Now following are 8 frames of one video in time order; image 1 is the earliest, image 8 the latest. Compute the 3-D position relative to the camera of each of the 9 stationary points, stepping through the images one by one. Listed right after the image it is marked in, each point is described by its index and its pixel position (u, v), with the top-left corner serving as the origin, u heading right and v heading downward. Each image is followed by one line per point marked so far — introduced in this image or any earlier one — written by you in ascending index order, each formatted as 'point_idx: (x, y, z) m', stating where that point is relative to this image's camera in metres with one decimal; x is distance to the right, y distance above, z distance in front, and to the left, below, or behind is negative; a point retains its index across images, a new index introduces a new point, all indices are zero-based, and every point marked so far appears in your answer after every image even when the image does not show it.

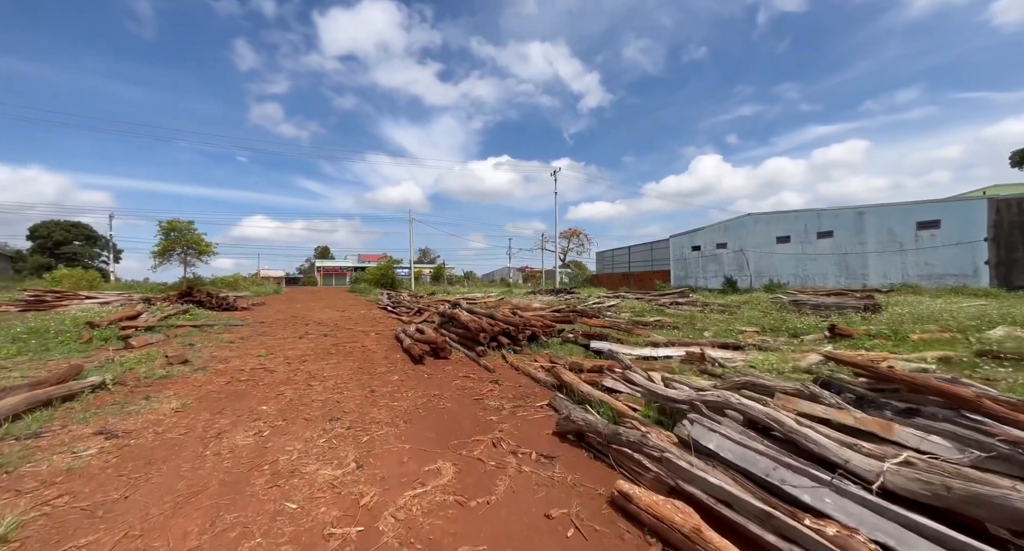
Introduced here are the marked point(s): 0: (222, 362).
0: (-4.4, -1.3, +6.0) m
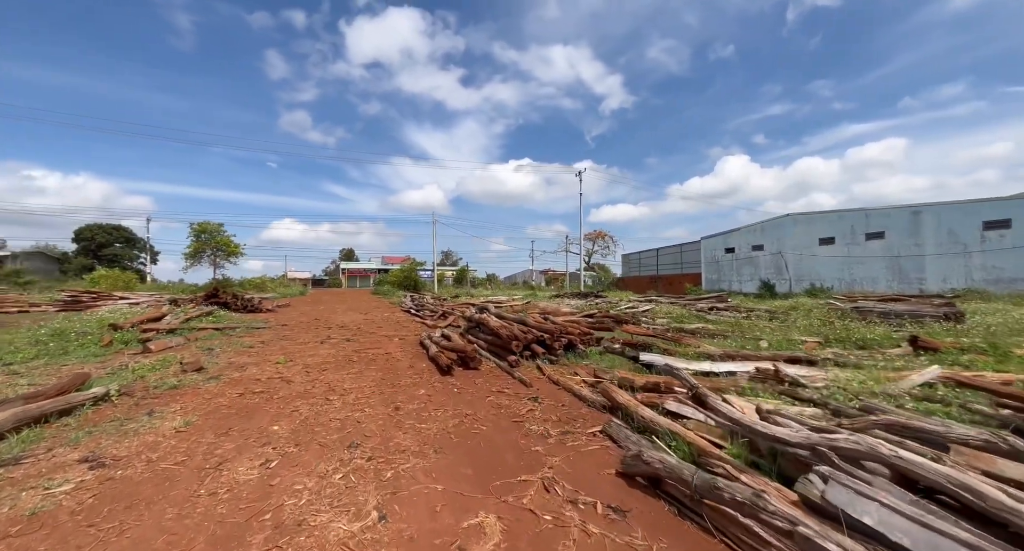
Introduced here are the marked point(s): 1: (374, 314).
0: (-3.9, -1.3, +5.6) m
1: (-5.3, -1.5, +15.5) m
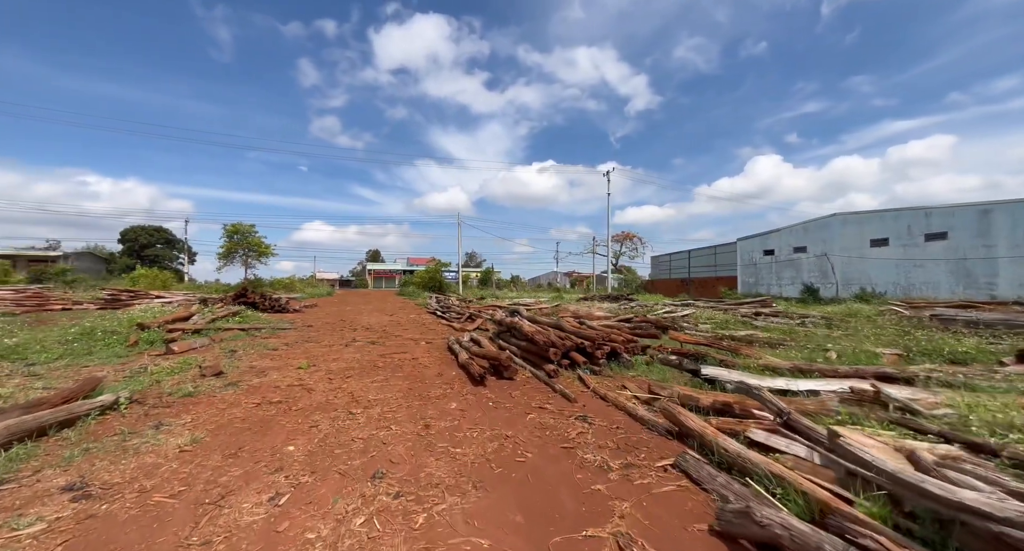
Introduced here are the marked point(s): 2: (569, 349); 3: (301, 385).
0: (-3.3, -1.3, +5.3) m
1: (-4.2, -1.5, +15.2) m
2: (+0.8, -1.1, +5.9) m
3: (-2.5, -1.3, +4.9) m
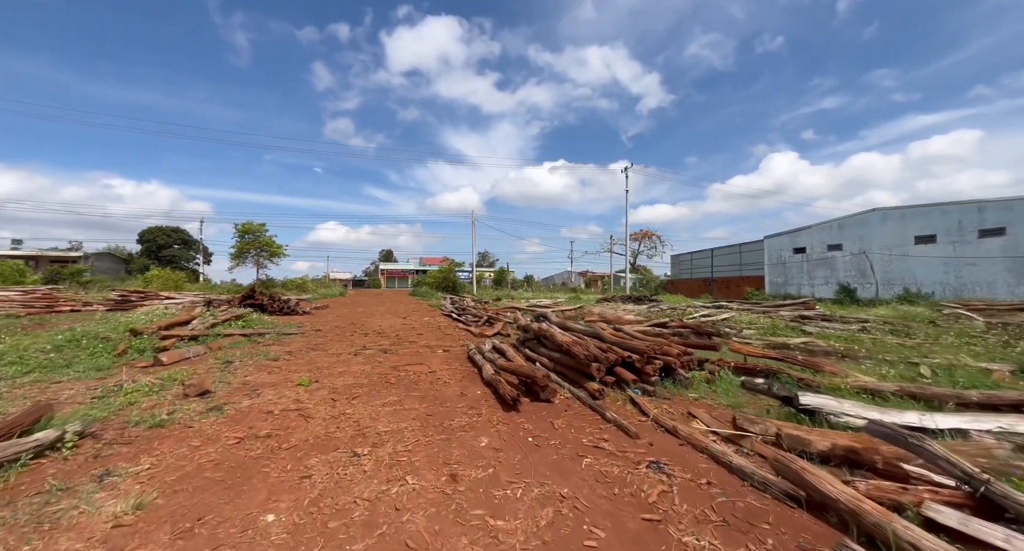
0: (-2.9, -1.3, +4.5) m
1: (-3.5, -1.5, +14.4) m
2: (+1.3, -1.1, +4.9) m
3: (-2.1, -1.3, +4.0) m
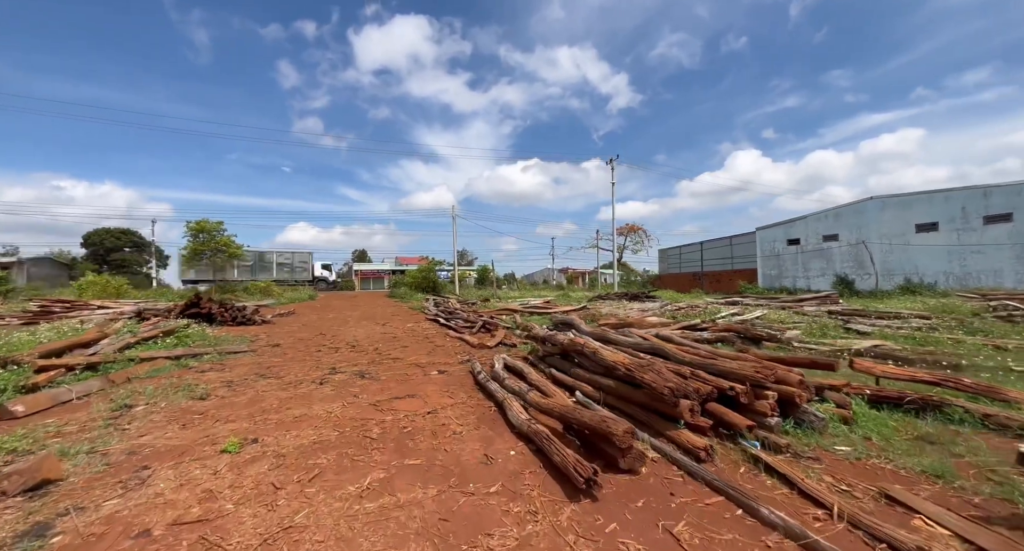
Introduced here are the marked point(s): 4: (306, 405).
0: (-2.5, -1.4, +2.6) m
1: (-3.7, -1.5, +12.5) m
2: (+1.6, -1.0, +3.3) m
3: (-1.7, -1.3, +2.2) m
4: (-2.2, -1.4, +4.4) m
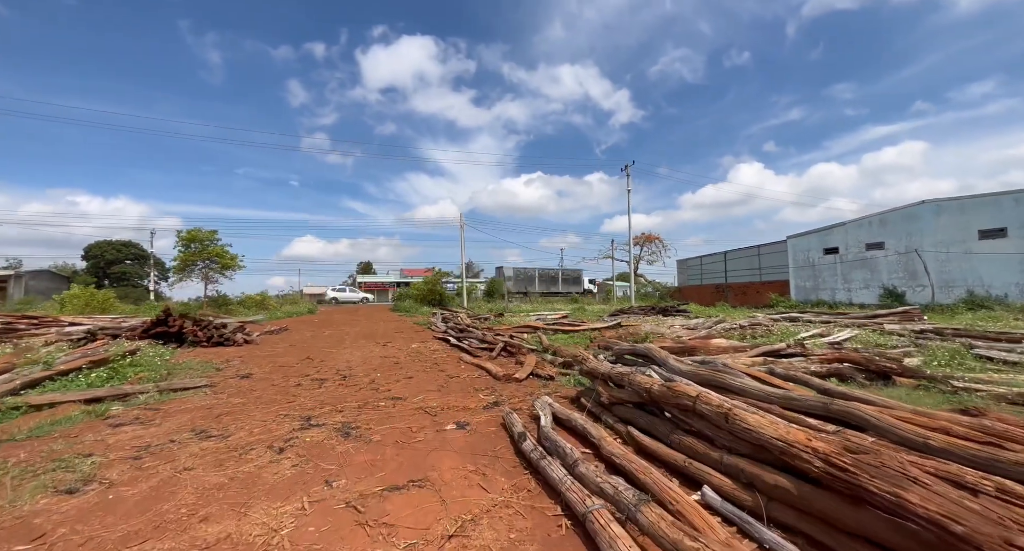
0: (-2.0, -1.4, +0.8) m
1: (-3.1, -1.8, +10.7) m
2: (+2.1, -1.1, +1.4) m
3: (-1.2, -1.4, +0.4) m
4: (-1.7, -1.5, +2.6) m
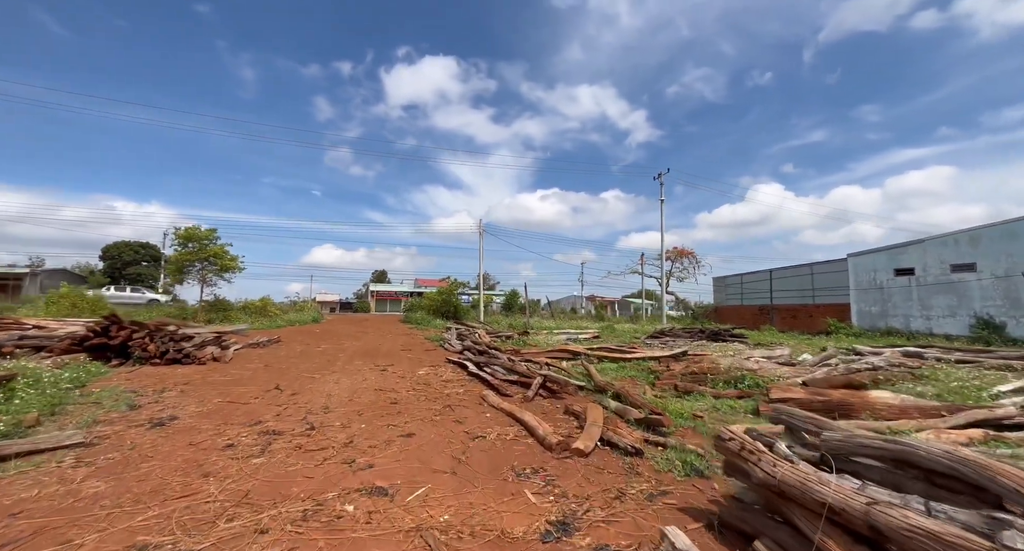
0: (-1.6, -1.2, -1.6) m
1: (-2.4, -2.0, +8.3) m
2: (+2.5, -1.0, -1.1) m
3: (-0.8, -1.2, -2.0) m
4: (-1.3, -1.4, +0.2) m
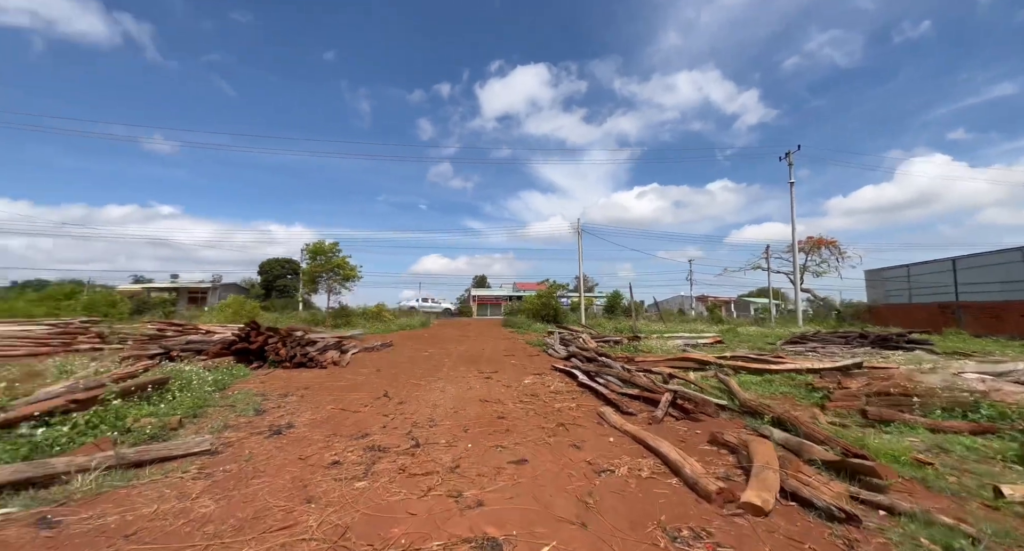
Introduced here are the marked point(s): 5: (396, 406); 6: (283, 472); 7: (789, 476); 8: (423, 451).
0: (-1.8, -1.2, -2.0) m
1: (-0.2, -2.0, +7.8) m
2: (+2.3, -0.9, -2.5) m
3: (-1.2, -1.1, -2.6) m
4: (-1.1, -1.3, -0.3) m
5: (-1.7, -1.8, +5.7) m
6: (-2.0, -1.7, +3.5) m
7: (+2.1, -1.4, +3.0) m
8: (-0.9, -1.7, +4.1) m
